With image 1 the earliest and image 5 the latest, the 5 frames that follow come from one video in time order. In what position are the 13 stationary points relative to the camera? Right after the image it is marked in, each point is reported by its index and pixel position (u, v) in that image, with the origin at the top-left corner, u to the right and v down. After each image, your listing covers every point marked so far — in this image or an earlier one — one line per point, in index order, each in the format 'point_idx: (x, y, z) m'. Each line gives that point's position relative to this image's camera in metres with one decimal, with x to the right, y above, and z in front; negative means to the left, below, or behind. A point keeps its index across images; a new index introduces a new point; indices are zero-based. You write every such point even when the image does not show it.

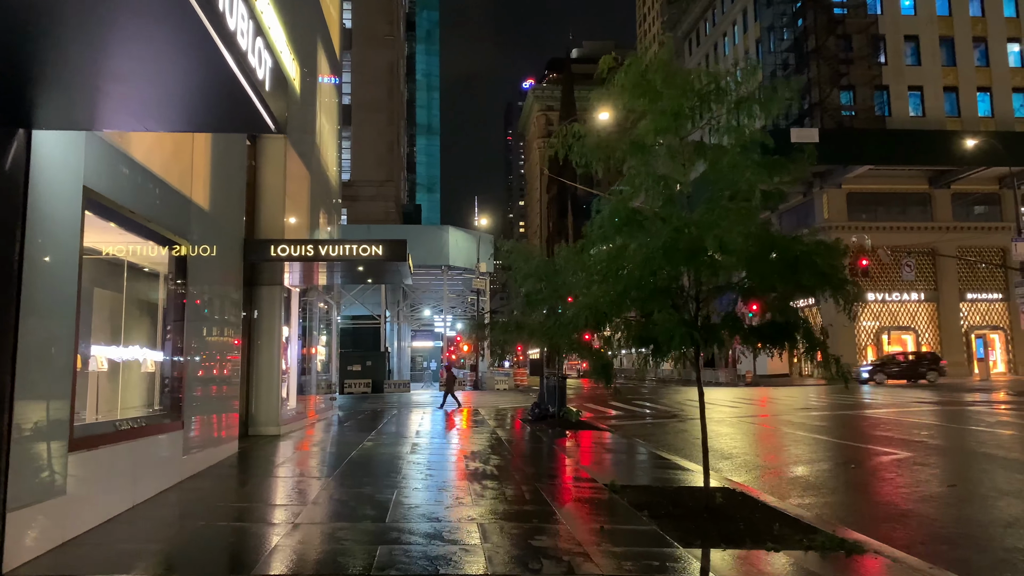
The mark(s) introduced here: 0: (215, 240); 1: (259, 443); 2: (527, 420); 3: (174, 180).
0: (-4.7, +0.7, +10.8) m
1: (-4.8, -3.0, +13.0) m
2: (+0.5, -3.9, +19.8) m
3: (-4.5, +1.5, +9.0) m
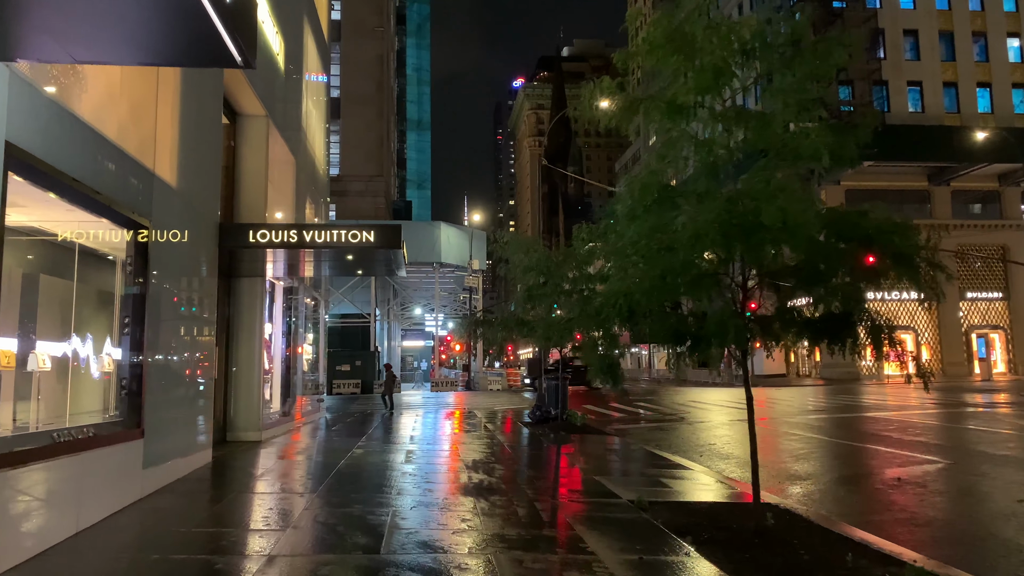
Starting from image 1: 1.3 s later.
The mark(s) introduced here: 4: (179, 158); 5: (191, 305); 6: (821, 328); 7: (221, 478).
0: (-4.6, +0.9, +9.6) m
1: (-4.7, -2.8, +11.8) m
2: (+0.4, -3.7, +18.6) m
3: (-4.4, +1.6, +7.8) m
4: (-4.5, +1.8, +9.2) m
5: (-4.6, -0.3, +9.9) m
6: (+2.9, -0.4, +6.5) m
7: (-3.9, -2.6, +9.3) m
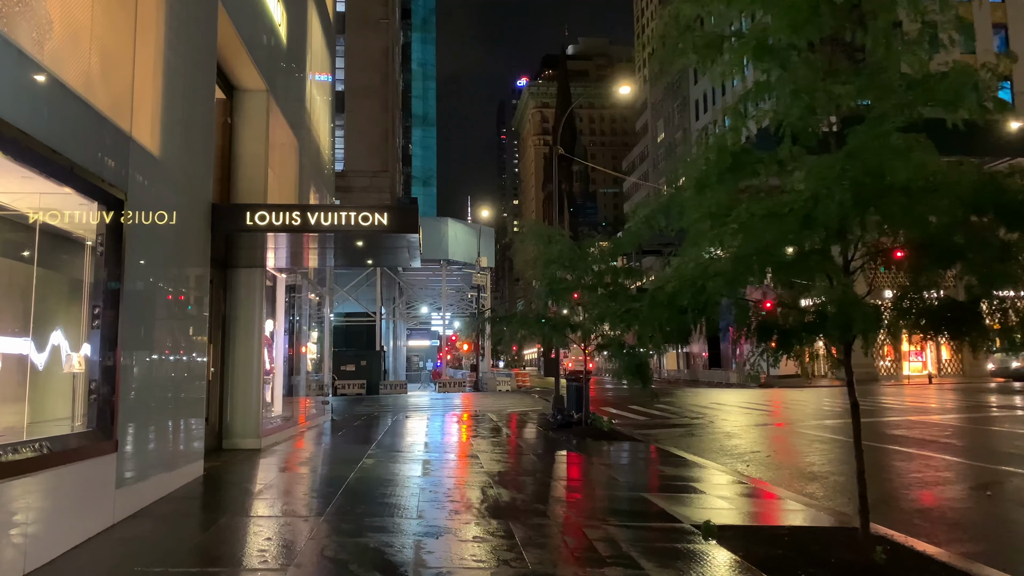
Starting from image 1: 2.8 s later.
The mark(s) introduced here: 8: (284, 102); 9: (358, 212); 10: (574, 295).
0: (-4.2, +1.0, +8.4) m
1: (-4.3, -2.7, +10.6) m
2: (+0.9, -3.6, +17.4) m
3: (-4.0, +1.8, +6.6) m
4: (-4.1, +1.9, +8.0) m
5: (-4.2, -0.1, +8.7) m
6: (+3.3, -0.2, +5.2) m
7: (-3.5, -2.5, +8.1) m
8: (-4.7, +3.8, +14.0) m
9: (-2.3, +1.1, +10.0) m
10: (+1.3, -0.2, +15.8) m
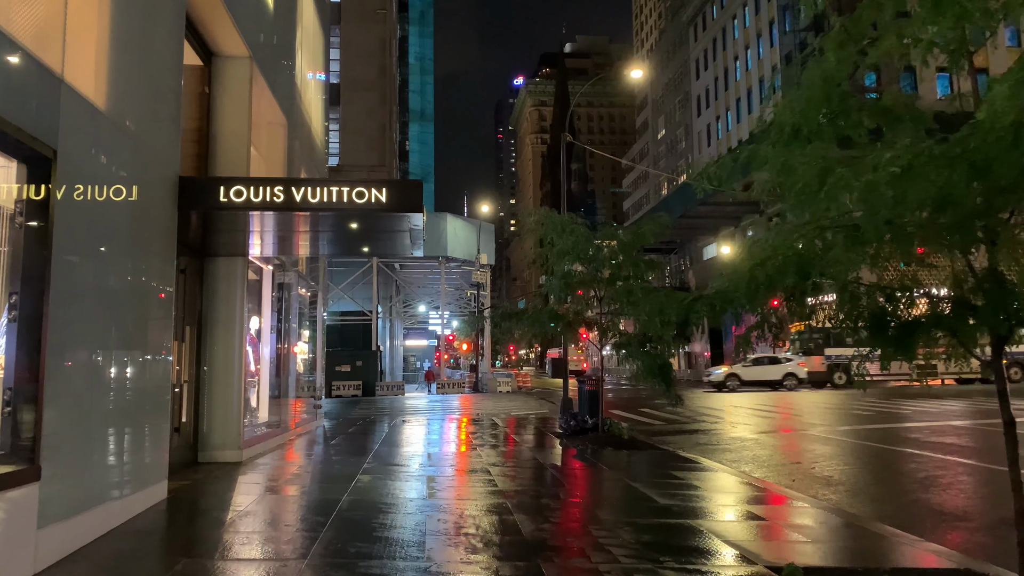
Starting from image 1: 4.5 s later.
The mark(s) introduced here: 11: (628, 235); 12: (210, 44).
0: (-3.9, +1.2, +7.1) m
1: (-4.1, -2.6, +9.3) m
2: (+1.1, -3.5, +16.1) m
3: (-3.7, +1.9, +5.3) m
4: (-3.8, +2.0, +6.6) m
5: (-4.0, 0.0, +7.4) m
6: (+3.6, -0.1, +3.9) m
7: (-3.3, -2.3, +6.7) m
8: (-4.5, +3.9, +12.6) m
9: (-2.0, +1.2, +8.7) m
10: (+1.5, 0.0, +14.4) m
11: (+2.5, +1.1, +14.3) m
12: (-4.6, +3.8, +10.5) m
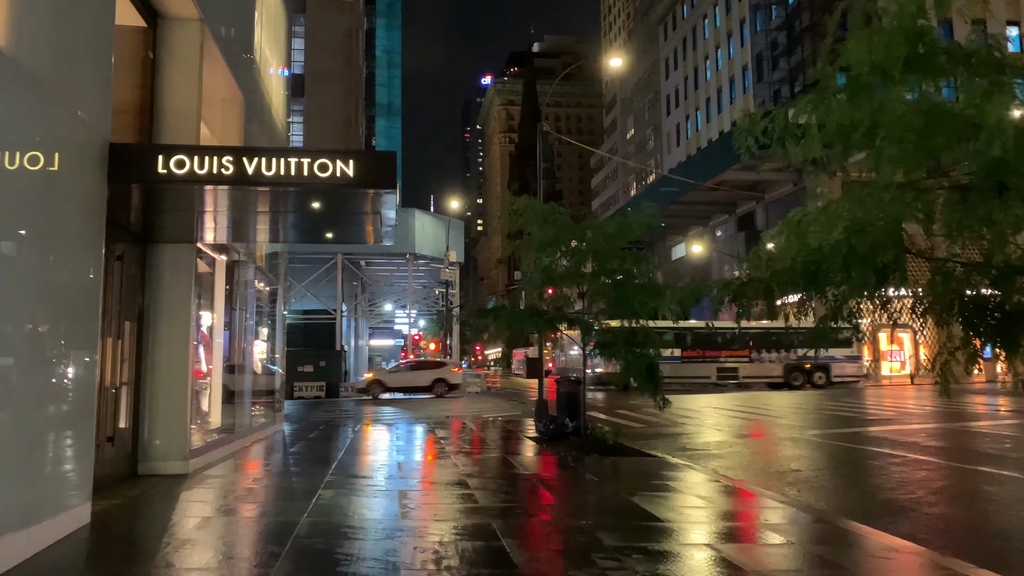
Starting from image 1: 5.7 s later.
0: (-4.0, +1.3, +5.9) m
1: (-4.3, -2.4, +8.1) m
2: (+0.5, -3.4, +15.2) m
3: (-3.7, +2.0, +4.2) m
4: (-3.9, +2.2, +5.5) m
5: (-4.1, +0.1, +6.2) m
6: (+3.6, 0.0, +3.2) m
7: (-3.4, -2.2, +5.7) m
8: (-4.8, +4.1, +11.5) m
9: (-2.2, +1.4, +7.6) m
10: (+1.0, 0.0, +13.6) m
11: (+2.0, +1.2, +13.5) m
12: (-4.9, +3.9, +9.3) m
